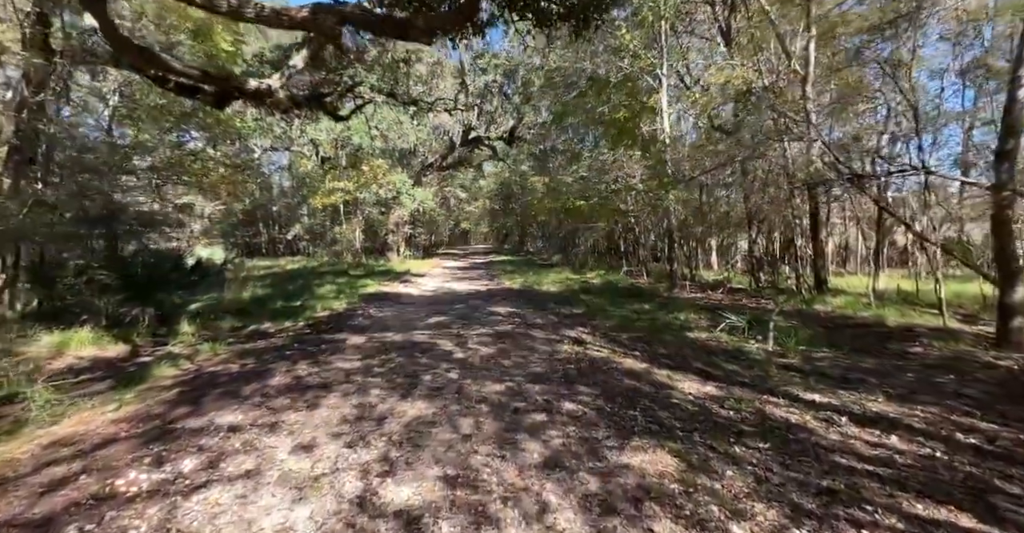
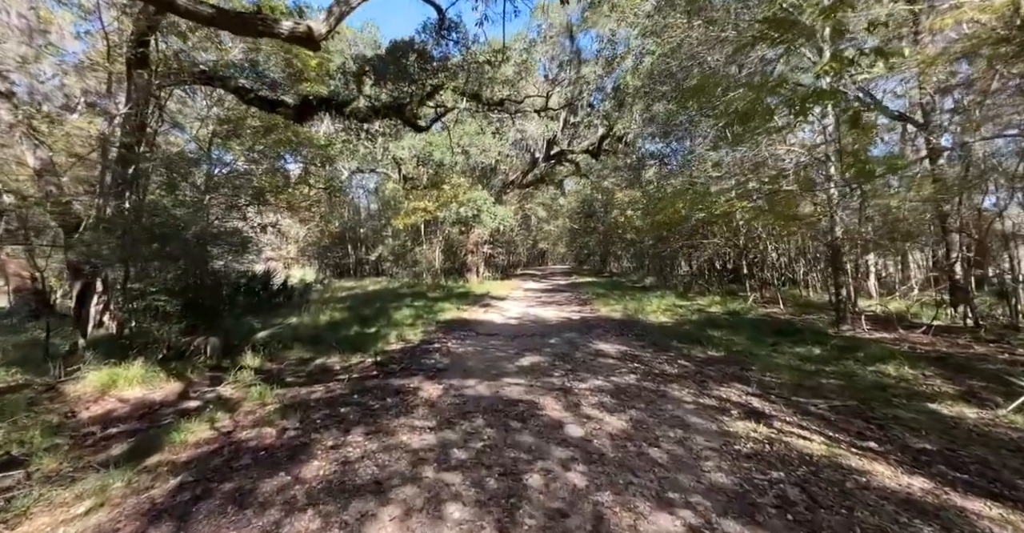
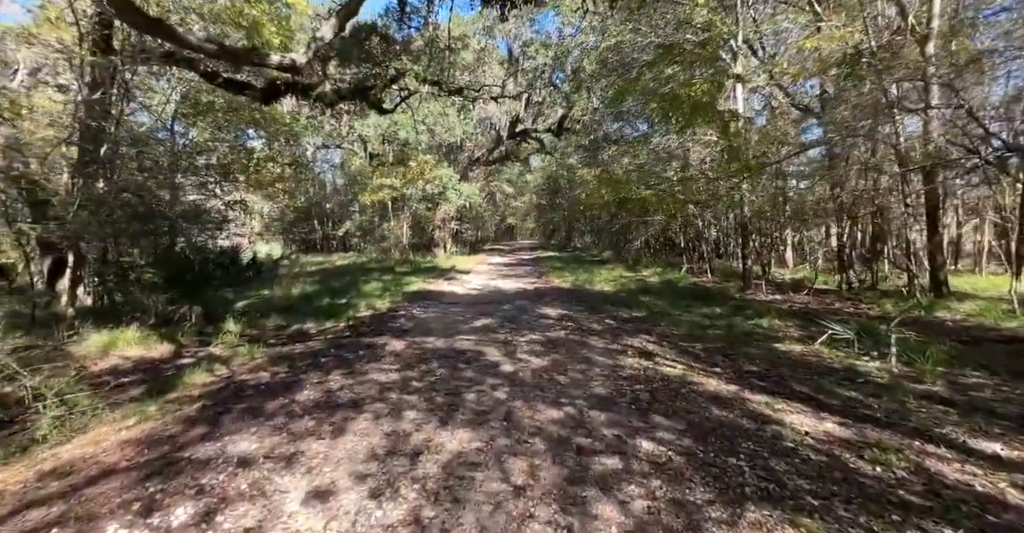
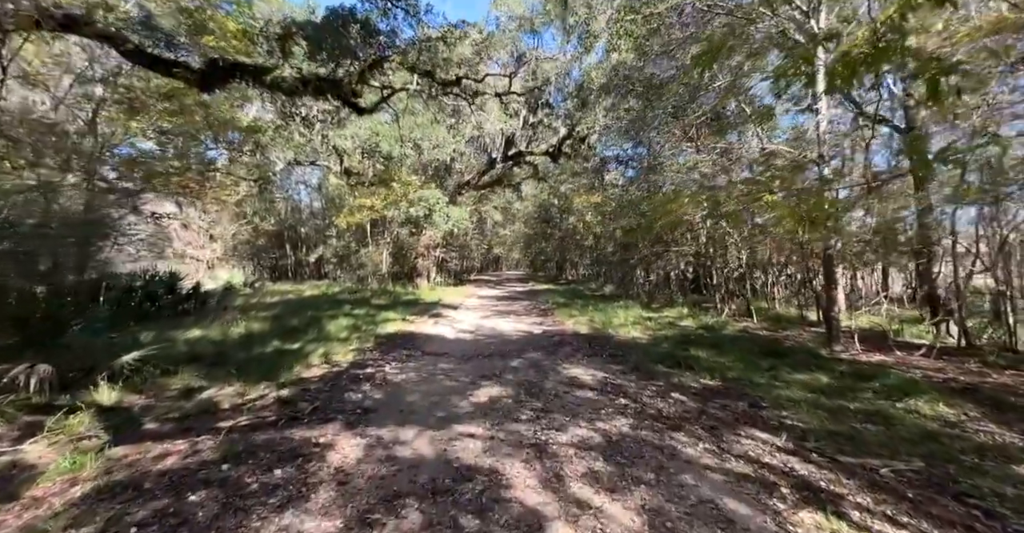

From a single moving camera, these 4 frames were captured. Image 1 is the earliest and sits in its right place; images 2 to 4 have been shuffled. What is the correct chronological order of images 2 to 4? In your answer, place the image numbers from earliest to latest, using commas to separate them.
3, 2, 4
